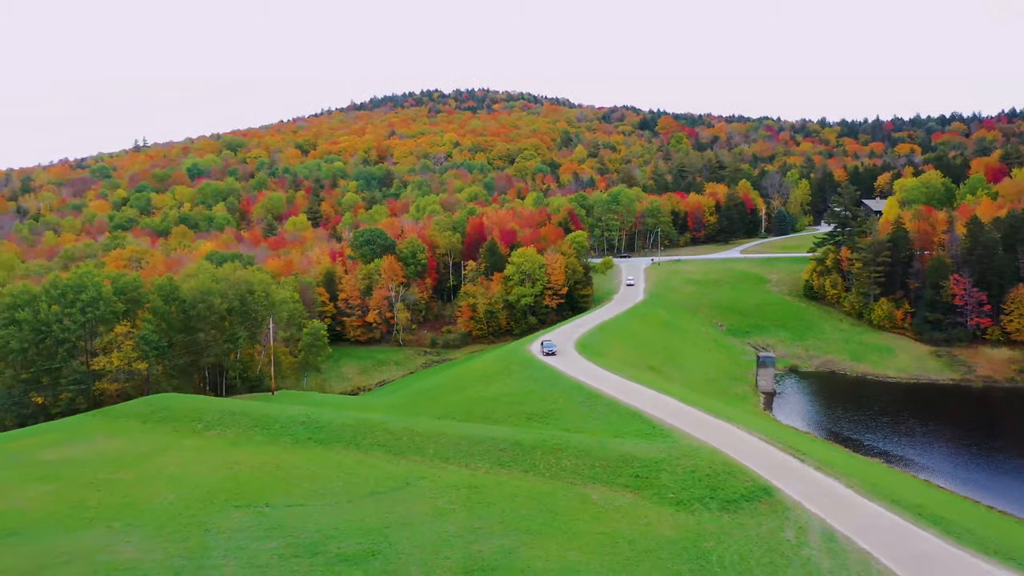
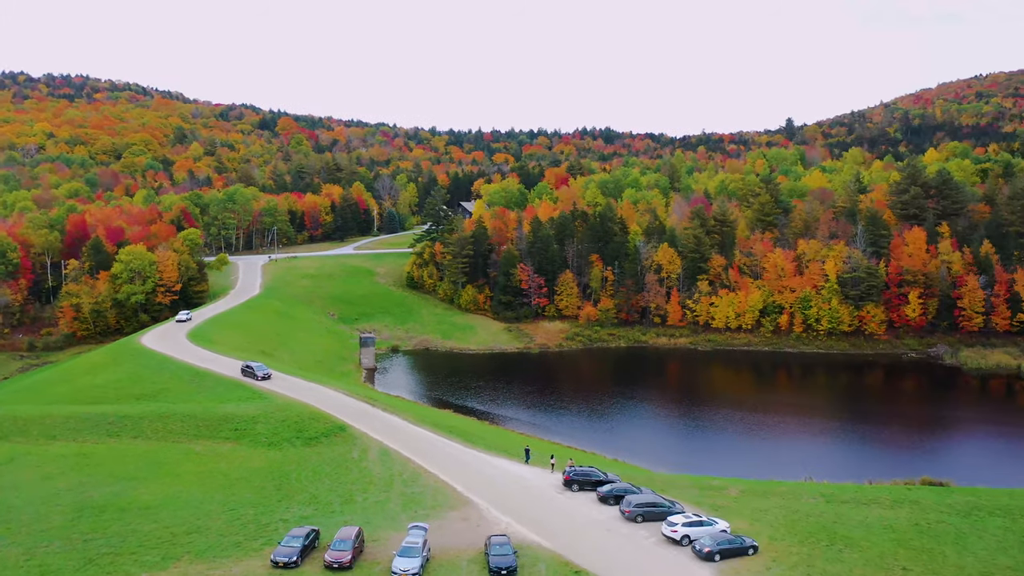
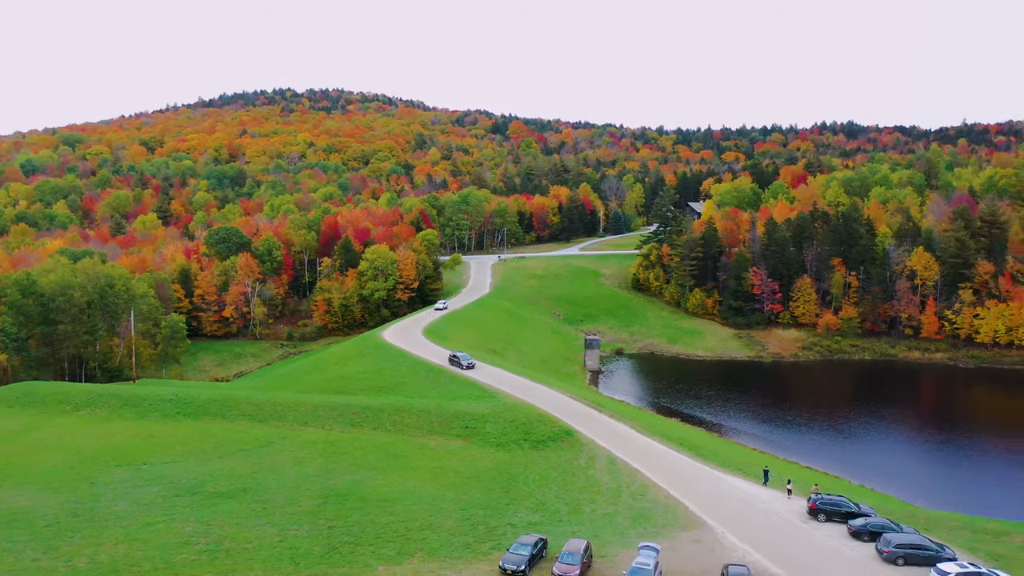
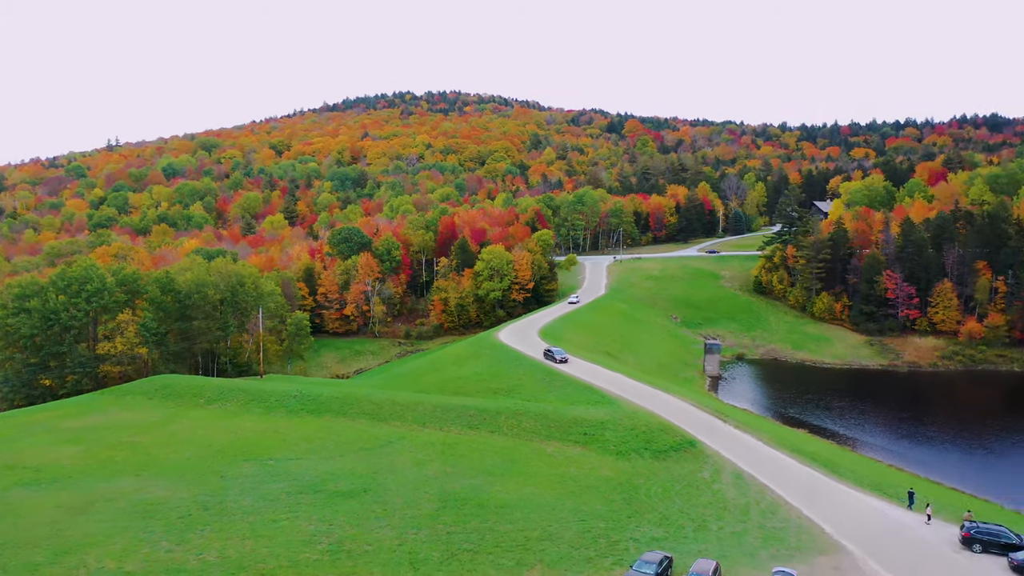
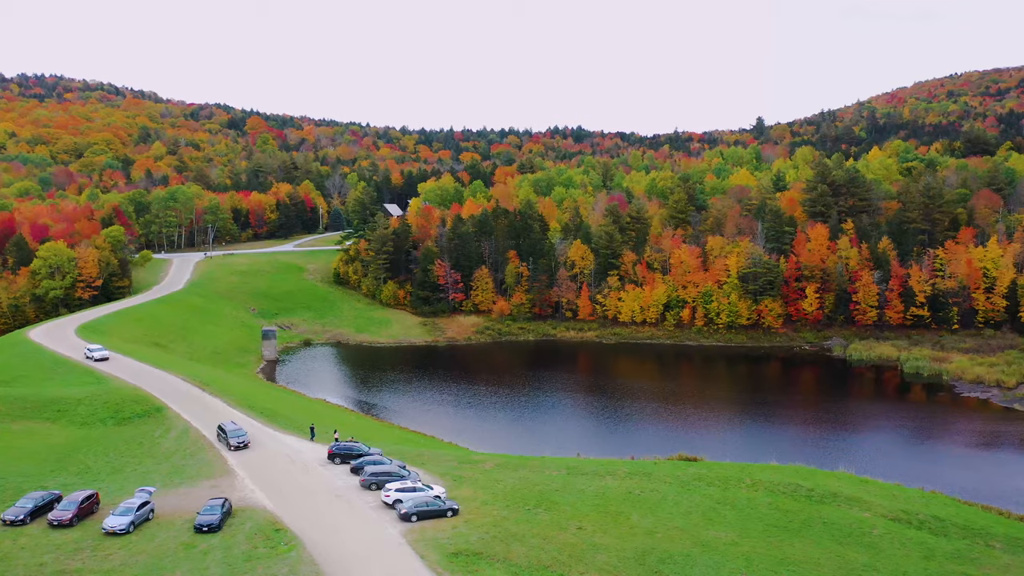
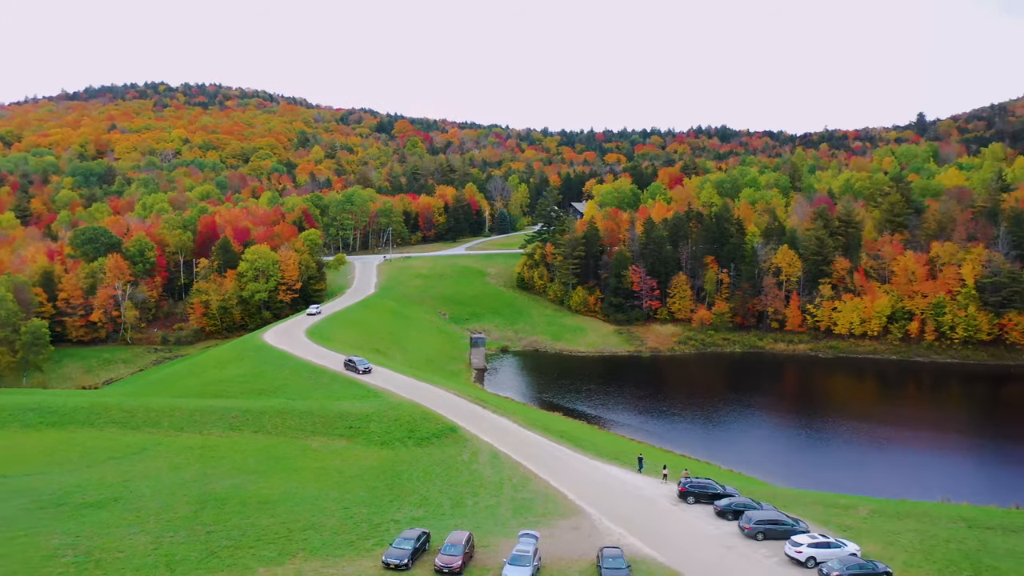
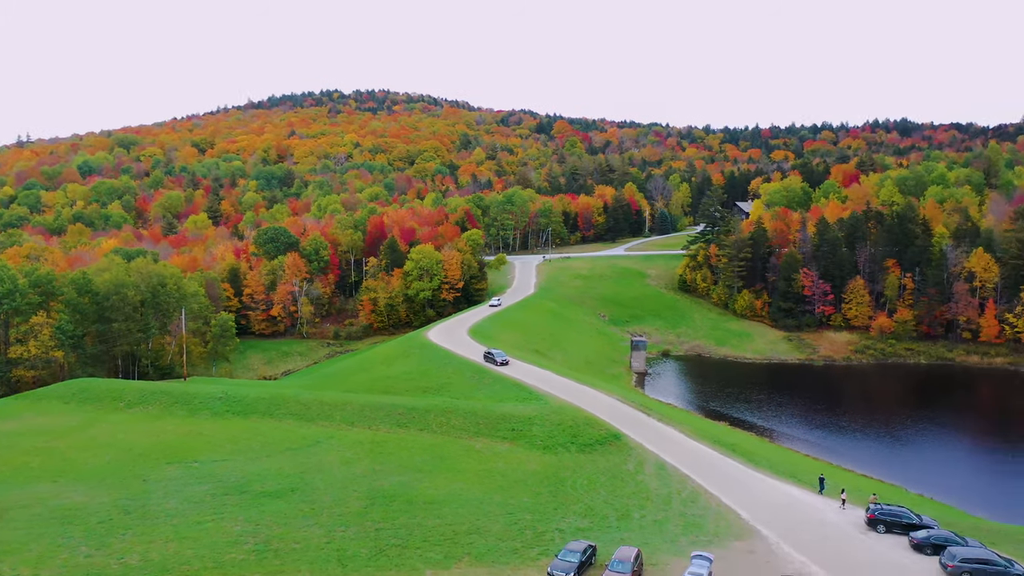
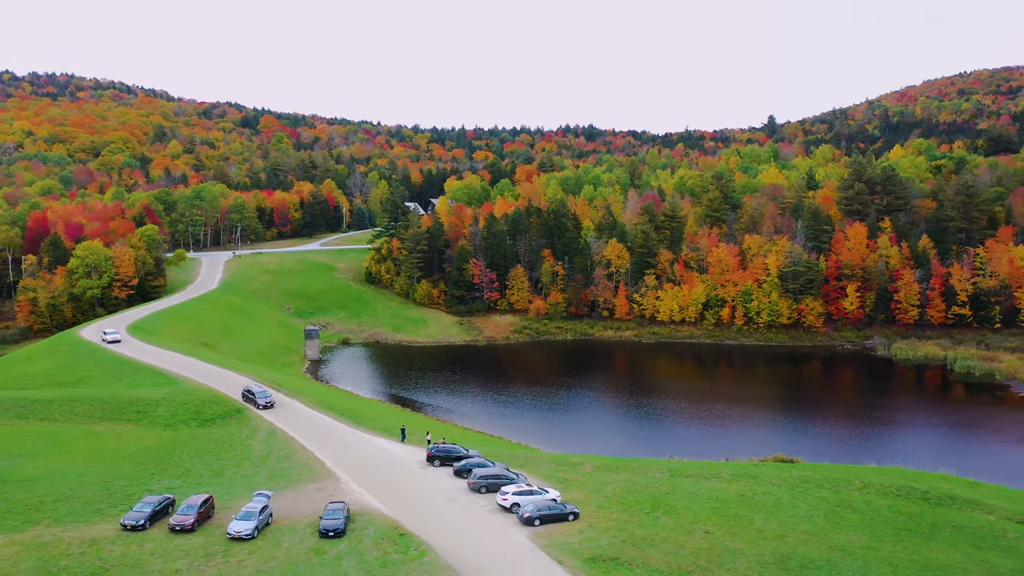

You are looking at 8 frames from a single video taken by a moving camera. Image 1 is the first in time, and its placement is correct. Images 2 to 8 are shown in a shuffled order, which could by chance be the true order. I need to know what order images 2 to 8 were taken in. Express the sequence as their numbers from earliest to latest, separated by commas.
4, 7, 3, 6, 2, 8, 5
